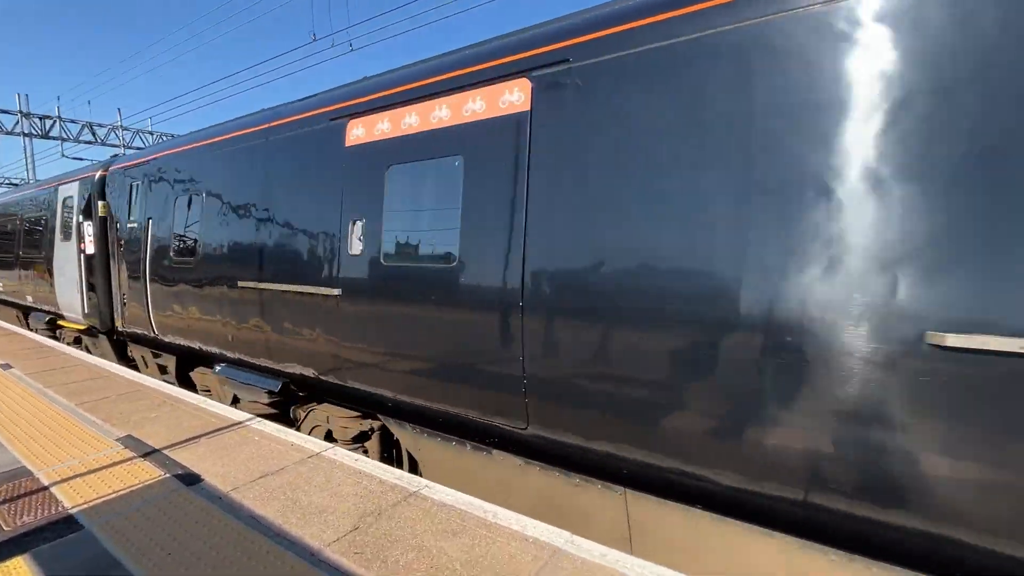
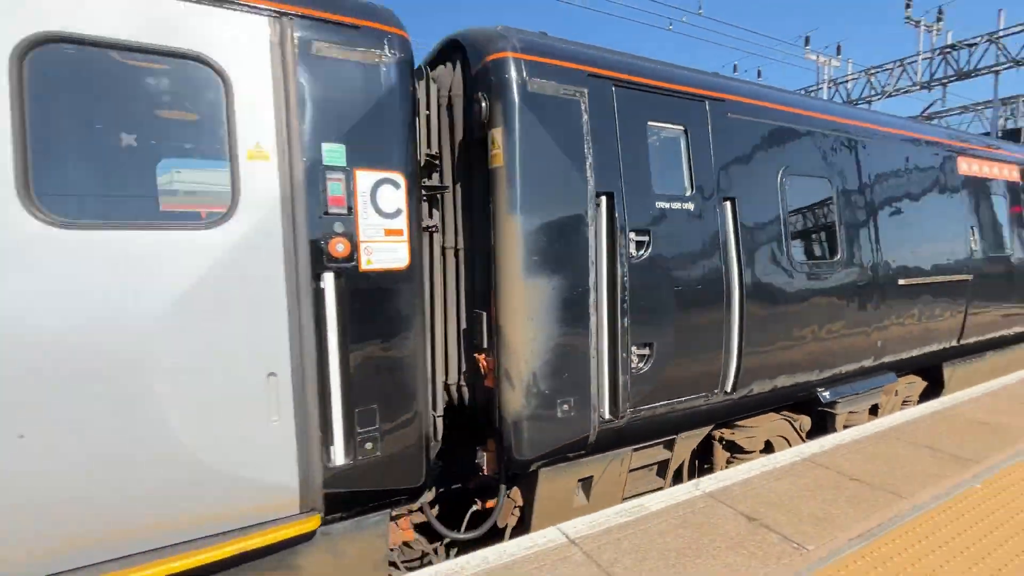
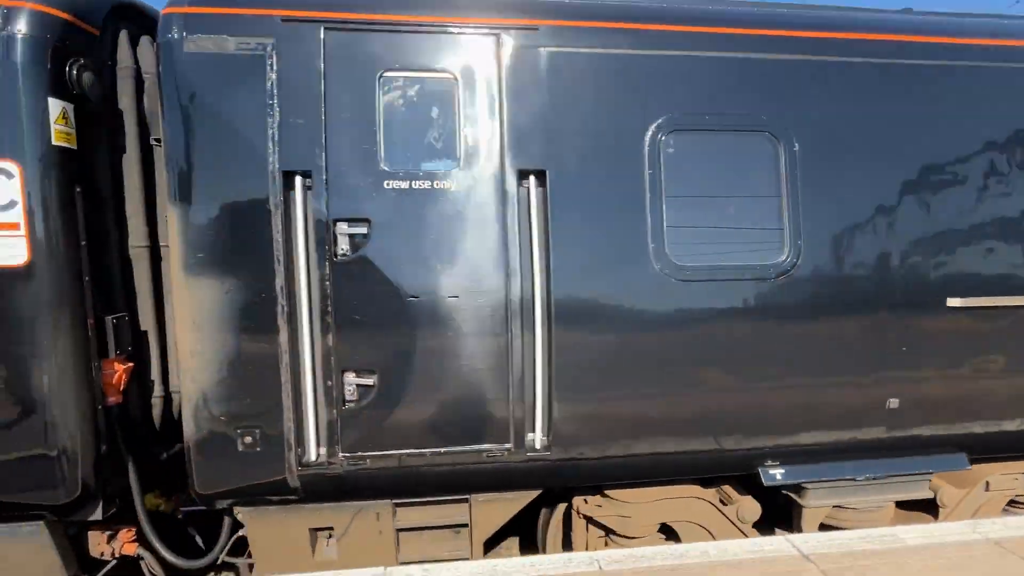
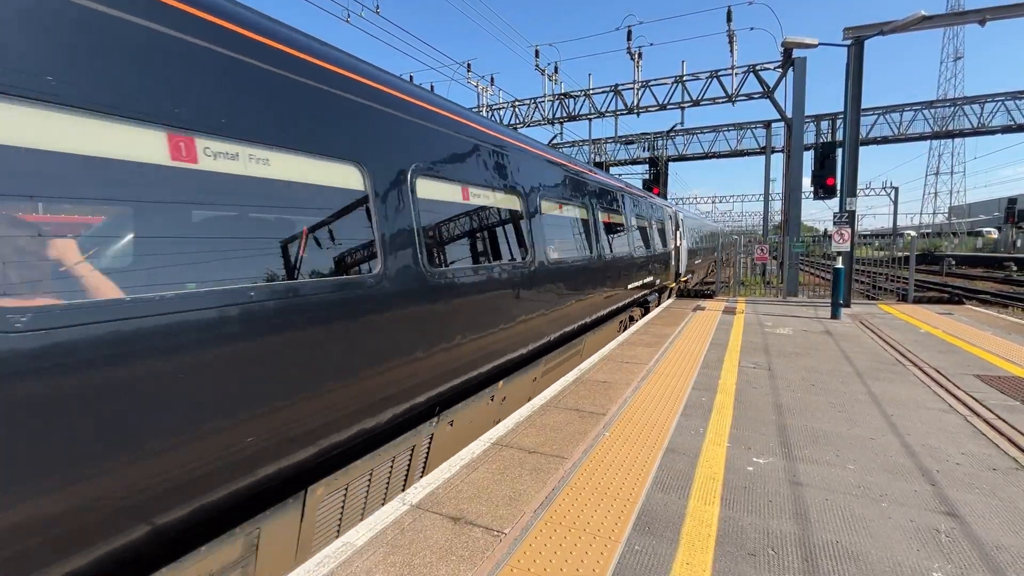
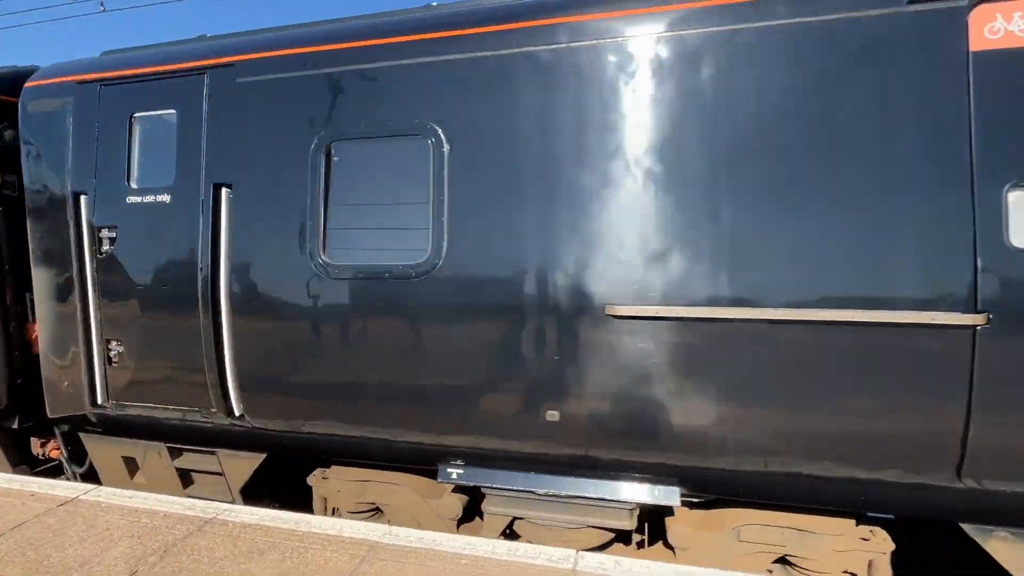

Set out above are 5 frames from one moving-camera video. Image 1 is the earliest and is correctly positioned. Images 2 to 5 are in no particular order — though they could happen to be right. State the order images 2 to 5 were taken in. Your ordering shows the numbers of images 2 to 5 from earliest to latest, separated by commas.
5, 3, 2, 4
